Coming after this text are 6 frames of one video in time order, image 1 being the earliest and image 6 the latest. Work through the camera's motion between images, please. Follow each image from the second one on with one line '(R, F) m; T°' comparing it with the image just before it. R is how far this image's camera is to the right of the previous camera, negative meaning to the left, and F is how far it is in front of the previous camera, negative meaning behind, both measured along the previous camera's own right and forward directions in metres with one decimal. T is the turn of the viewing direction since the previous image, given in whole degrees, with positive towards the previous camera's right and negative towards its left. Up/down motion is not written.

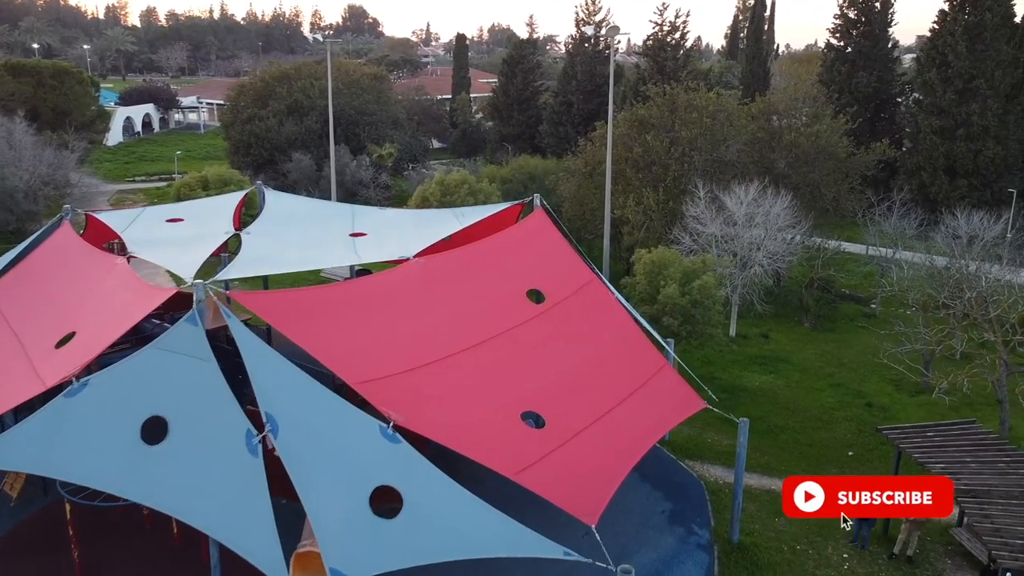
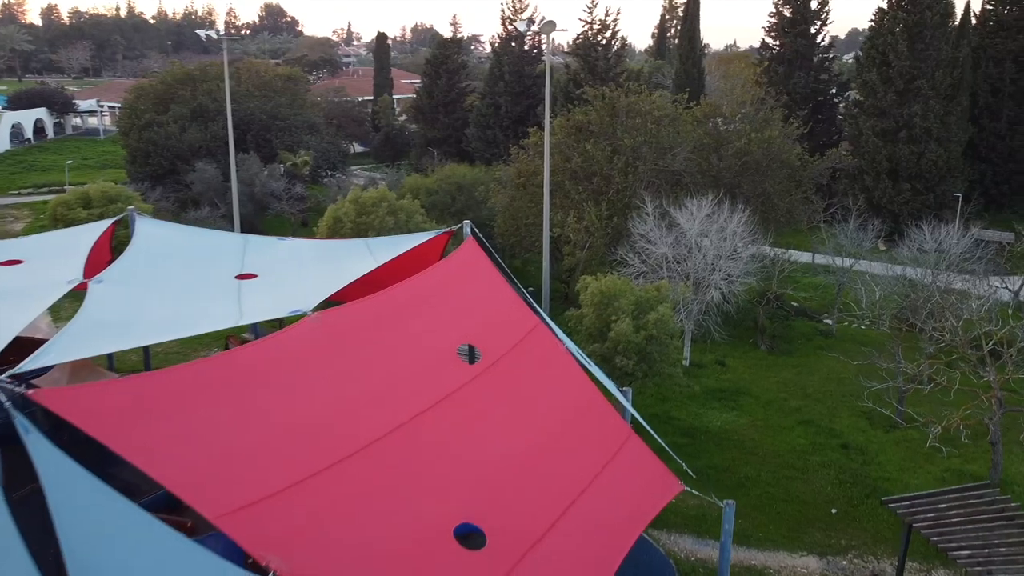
(+0.1, +2.5) m; +5°
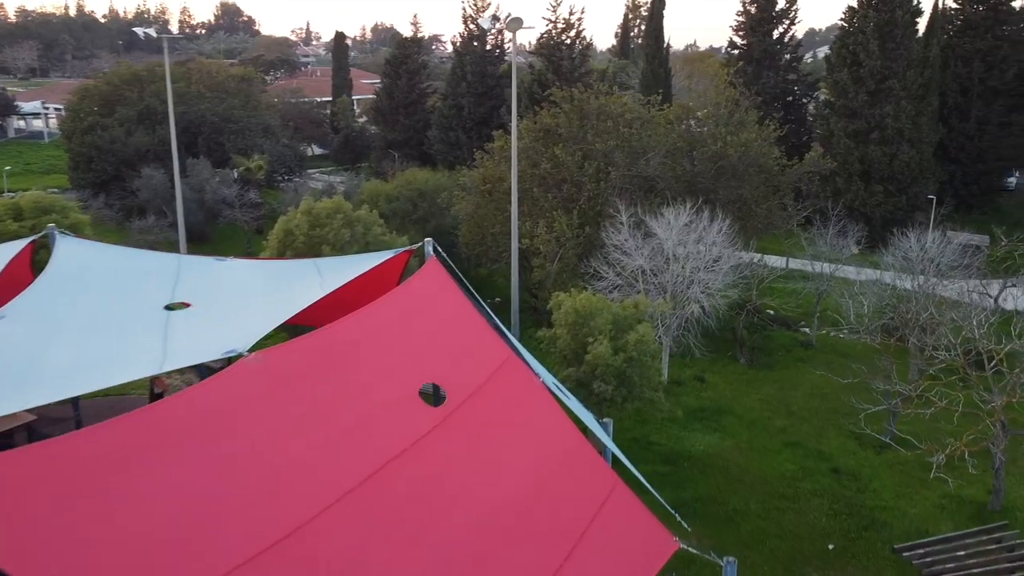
(0.0, +1.2) m; +3°
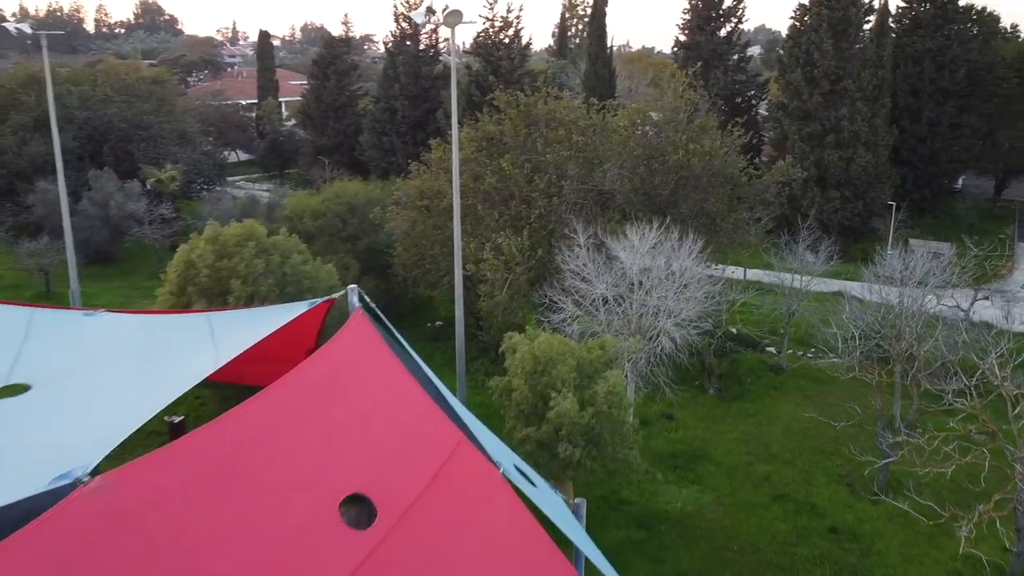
(-0.1, +2.3) m; +4°
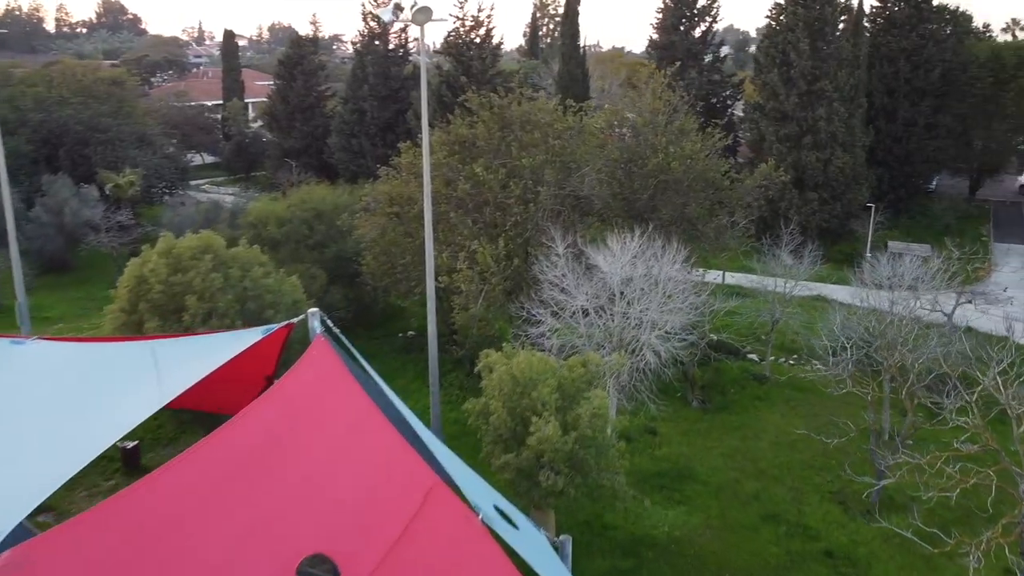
(0.0, +0.8) m; +2°
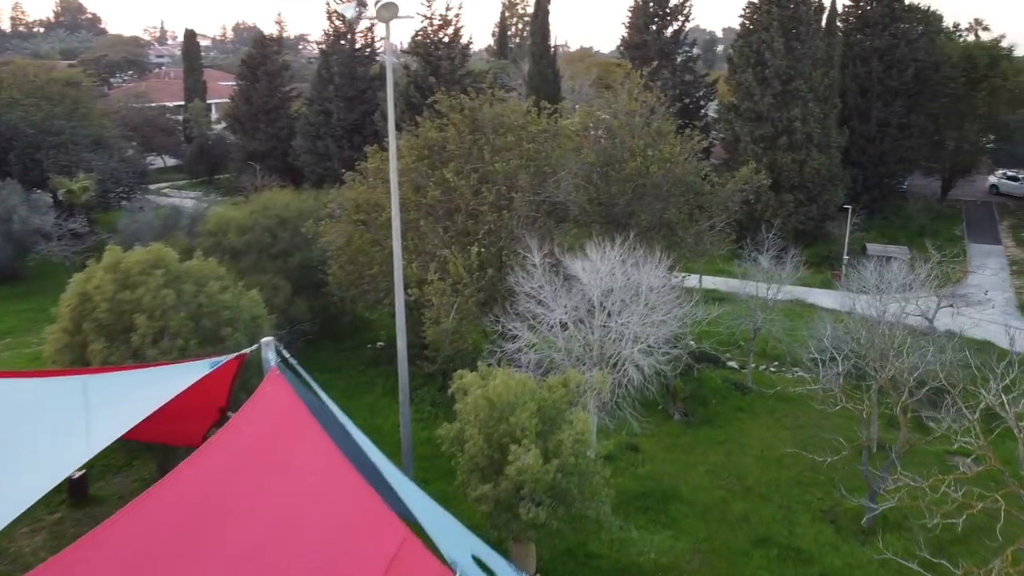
(-0.1, +0.8) m; +2°
